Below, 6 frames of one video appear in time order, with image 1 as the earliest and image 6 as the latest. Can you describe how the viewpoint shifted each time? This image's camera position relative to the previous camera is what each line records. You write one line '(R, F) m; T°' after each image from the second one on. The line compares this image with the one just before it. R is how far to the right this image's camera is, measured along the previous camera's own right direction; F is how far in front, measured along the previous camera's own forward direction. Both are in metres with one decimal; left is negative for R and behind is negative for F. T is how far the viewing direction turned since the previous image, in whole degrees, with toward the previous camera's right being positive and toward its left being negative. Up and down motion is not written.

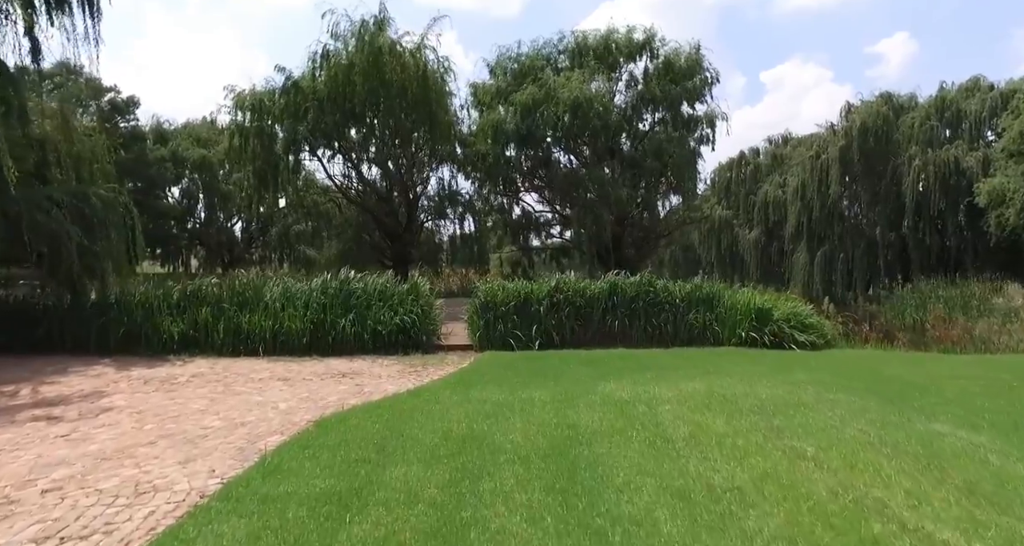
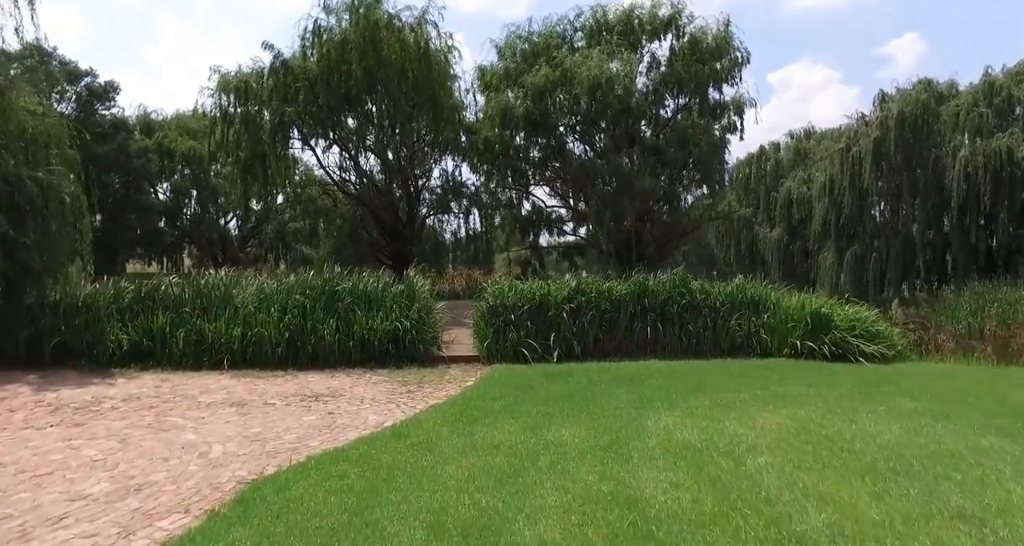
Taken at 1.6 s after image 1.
(-0.1, +1.7) m; -1°
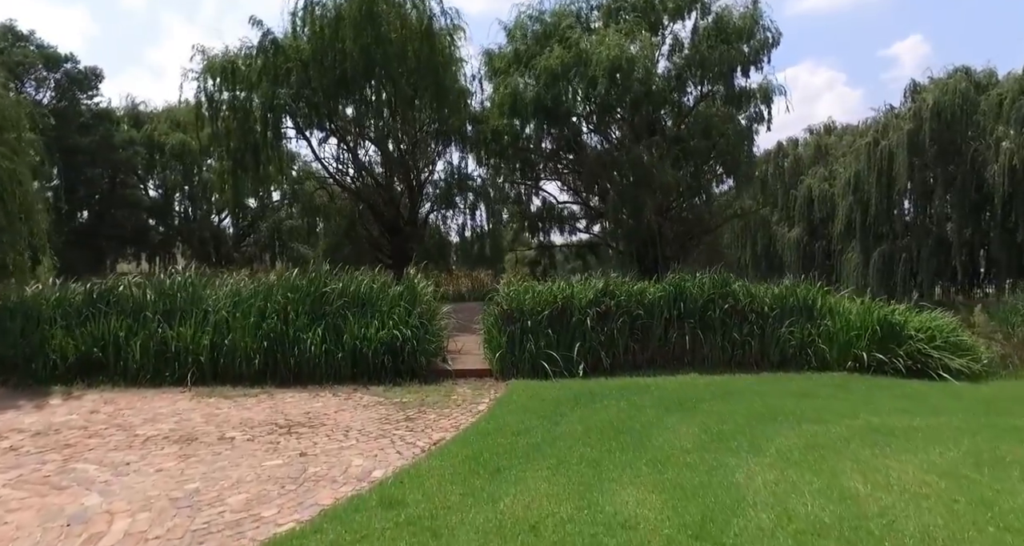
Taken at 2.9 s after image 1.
(-0.2, +1.4) m; 0°
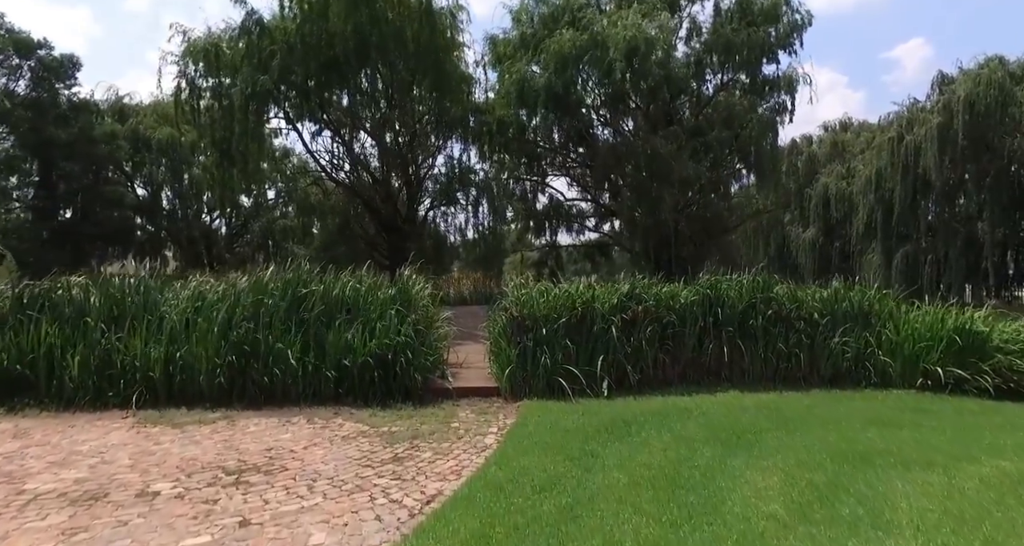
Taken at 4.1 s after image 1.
(-0.1, +1.2) m; 0°
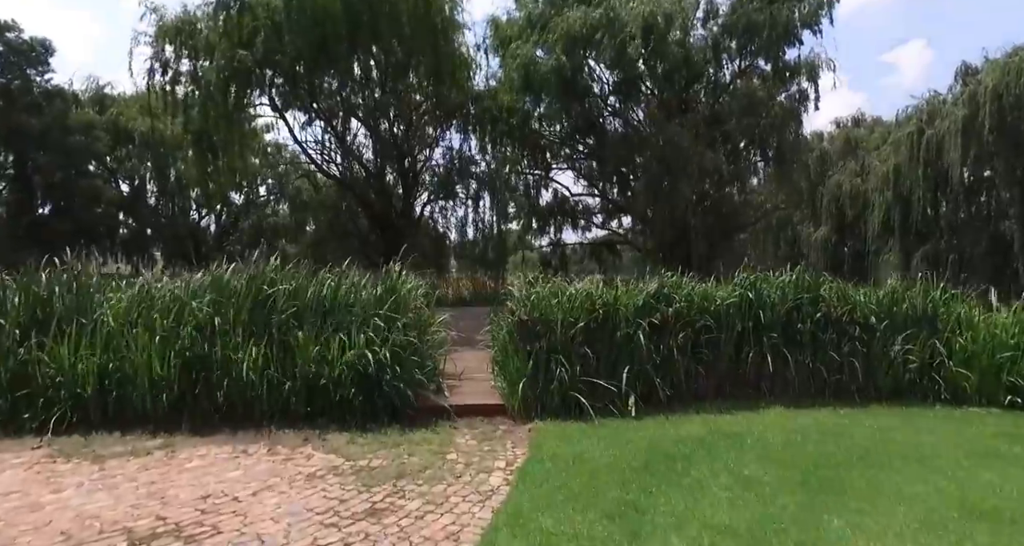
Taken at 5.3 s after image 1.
(-0.1, +1.1) m; 0°
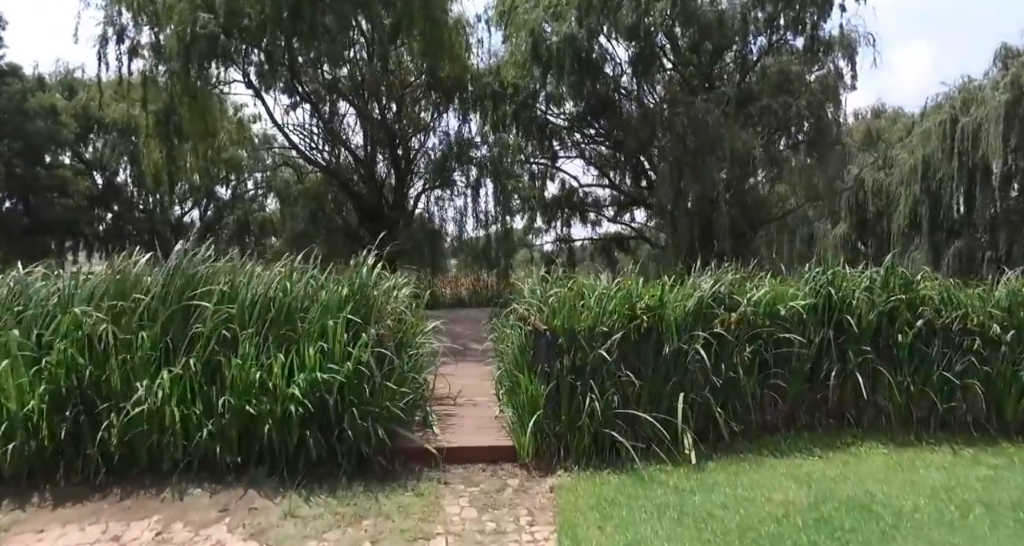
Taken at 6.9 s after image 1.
(-0.1, +1.6) m; 0°
